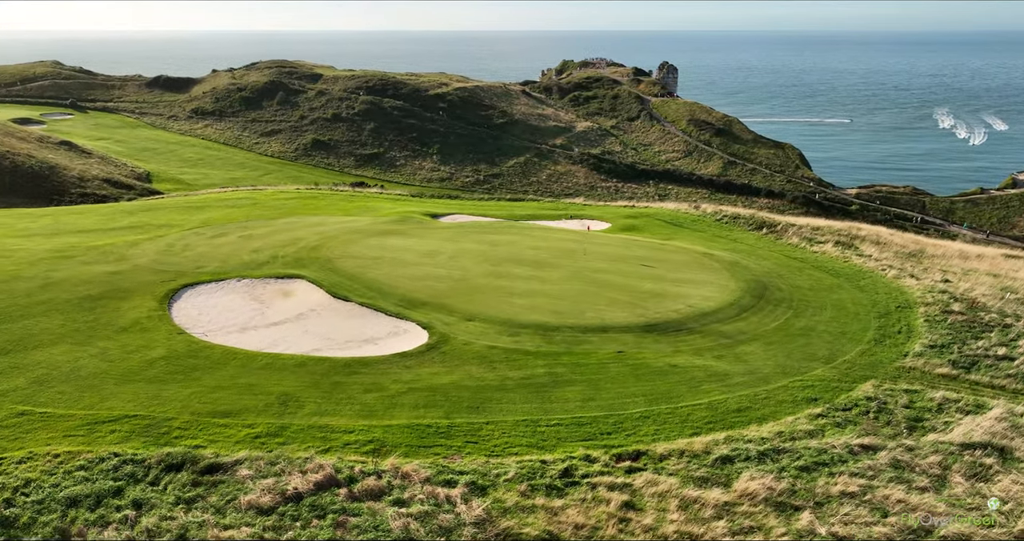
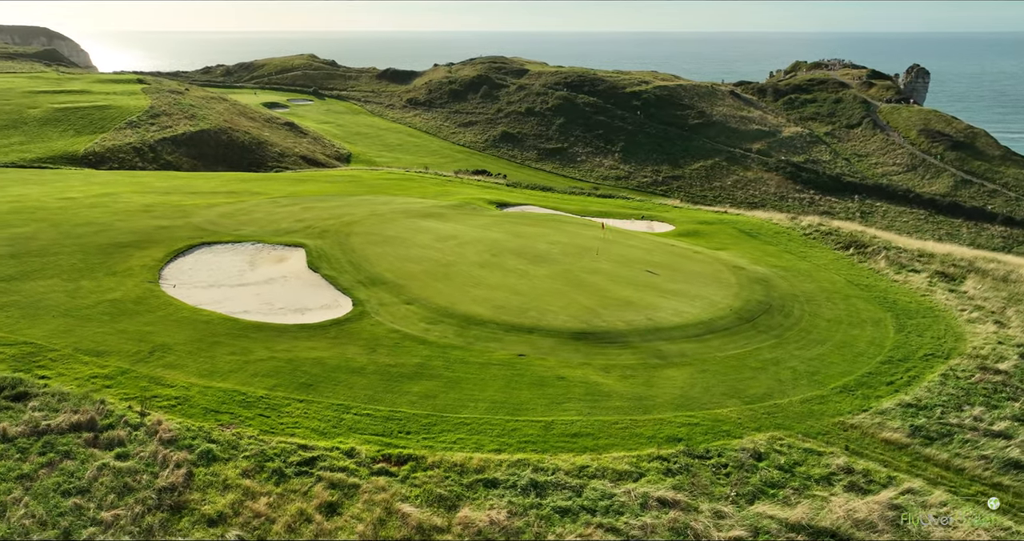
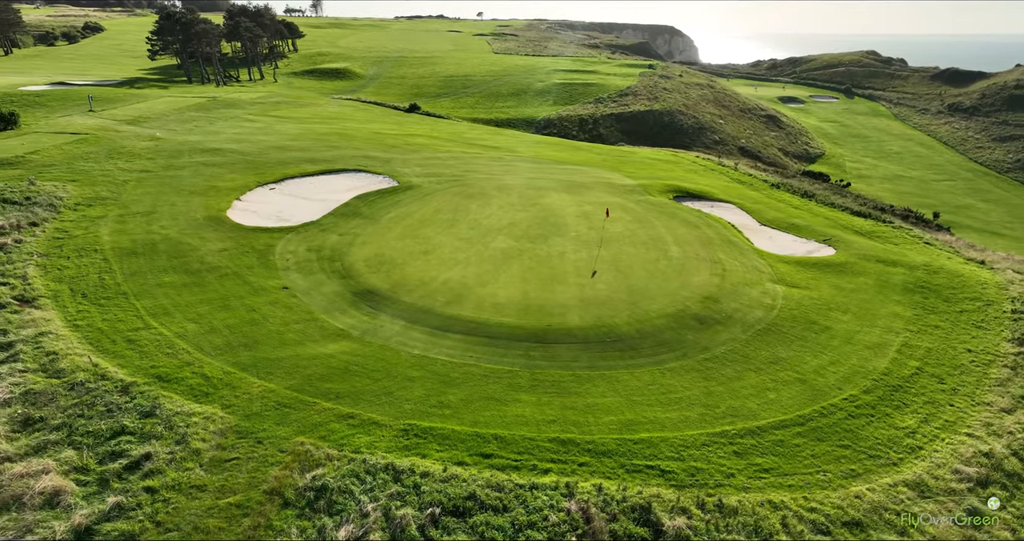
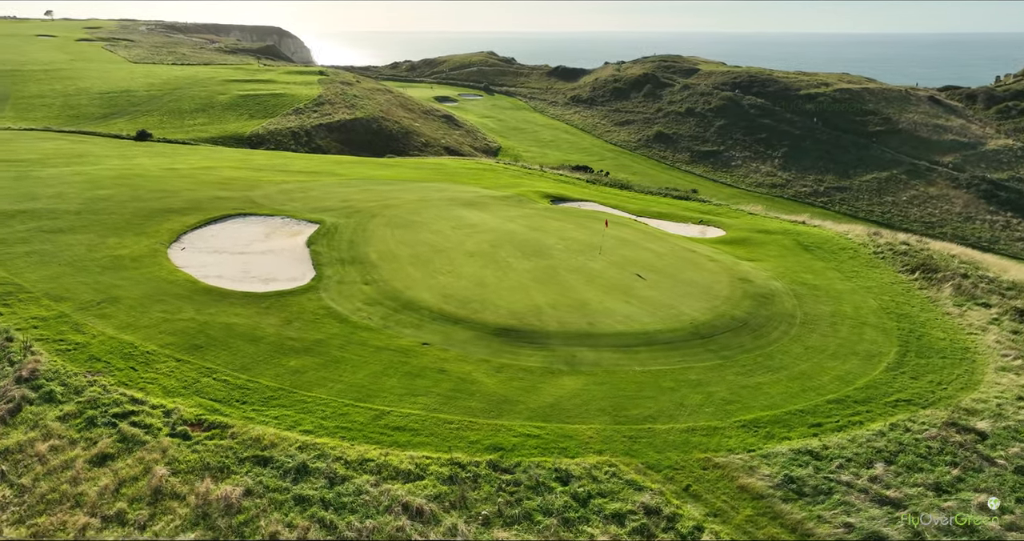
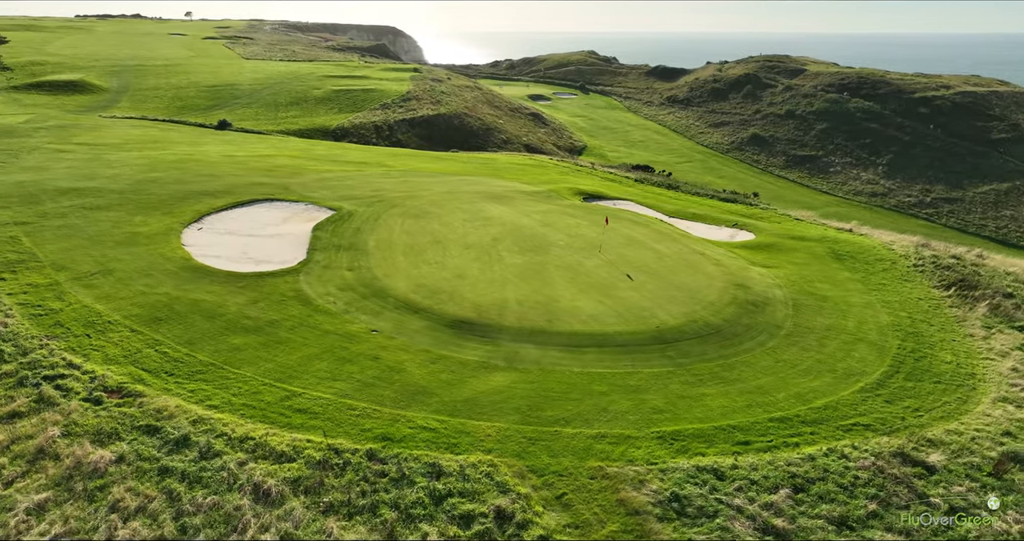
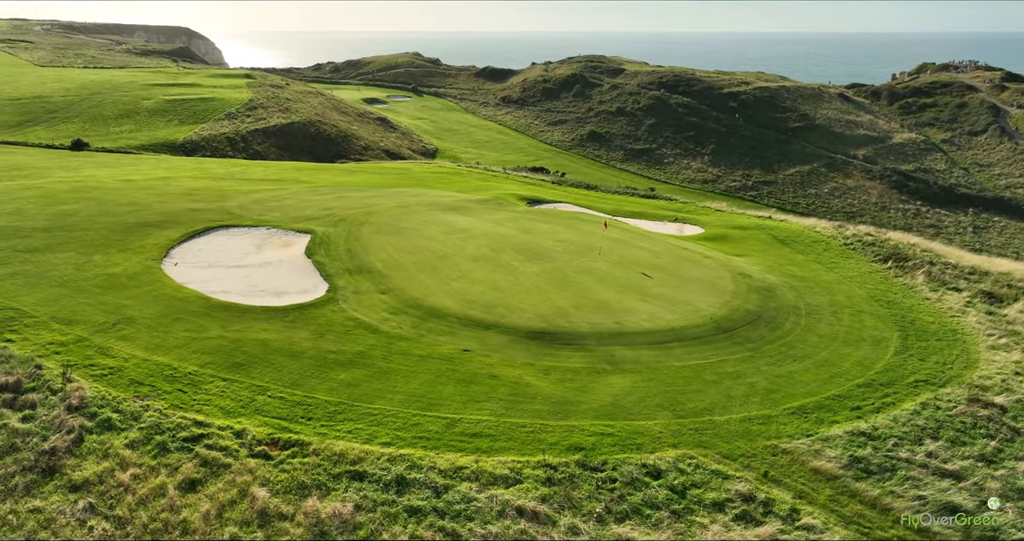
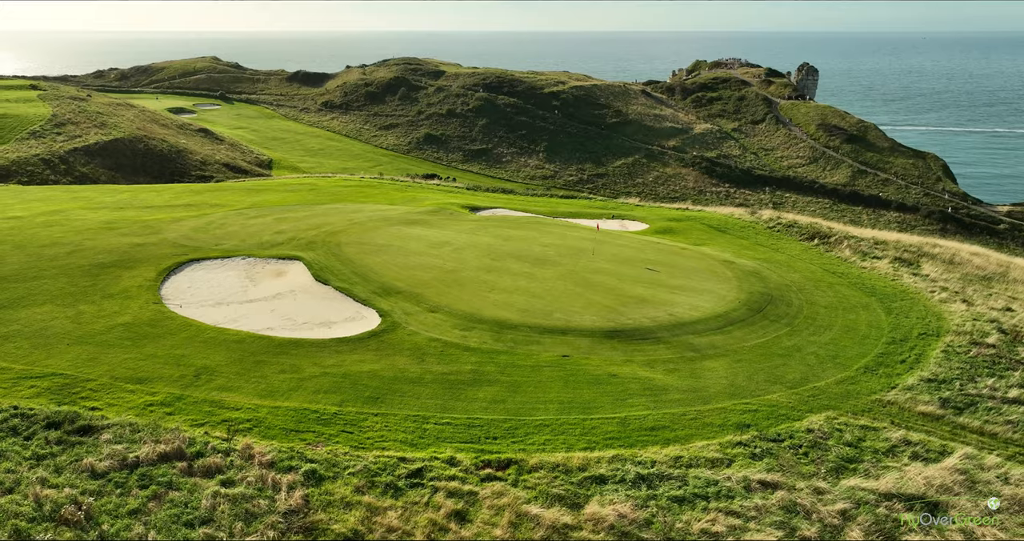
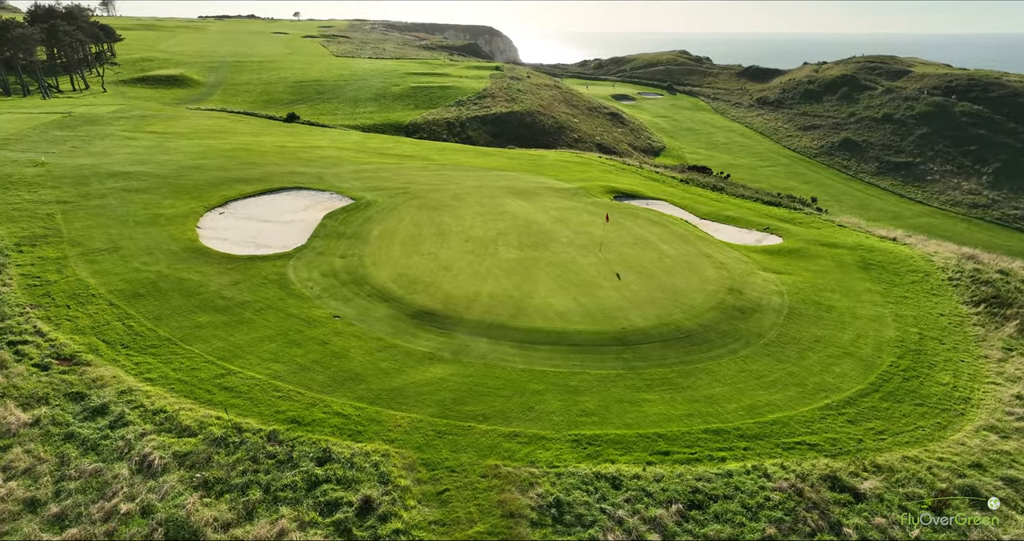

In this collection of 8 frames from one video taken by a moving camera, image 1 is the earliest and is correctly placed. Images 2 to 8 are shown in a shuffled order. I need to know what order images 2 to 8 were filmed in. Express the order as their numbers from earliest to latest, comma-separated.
7, 2, 6, 4, 5, 8, 3
